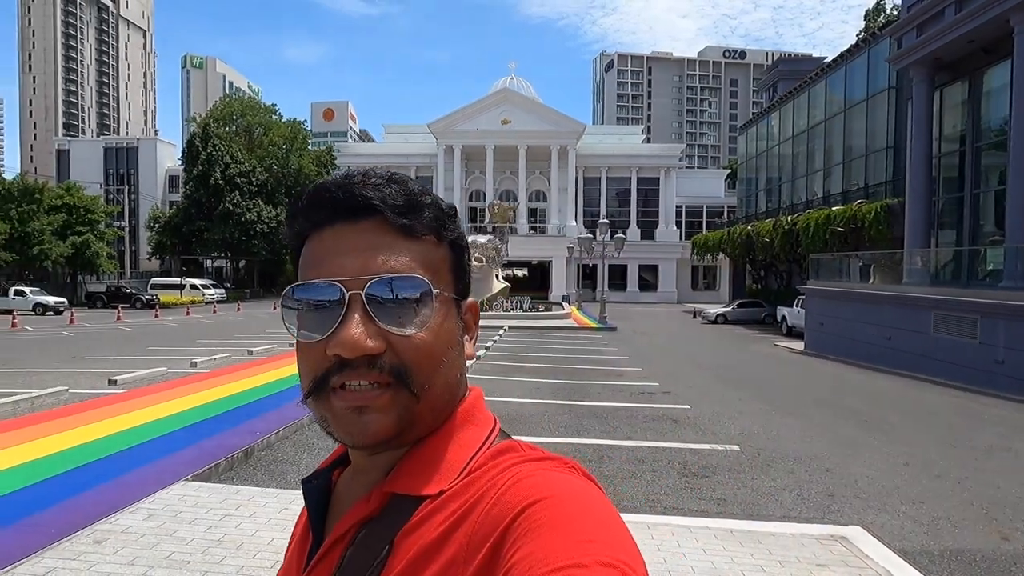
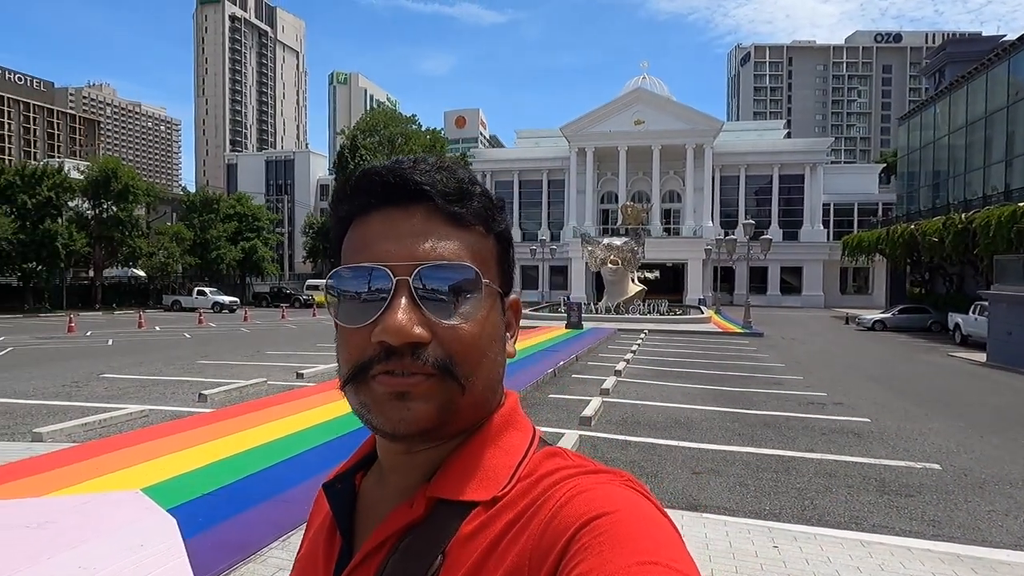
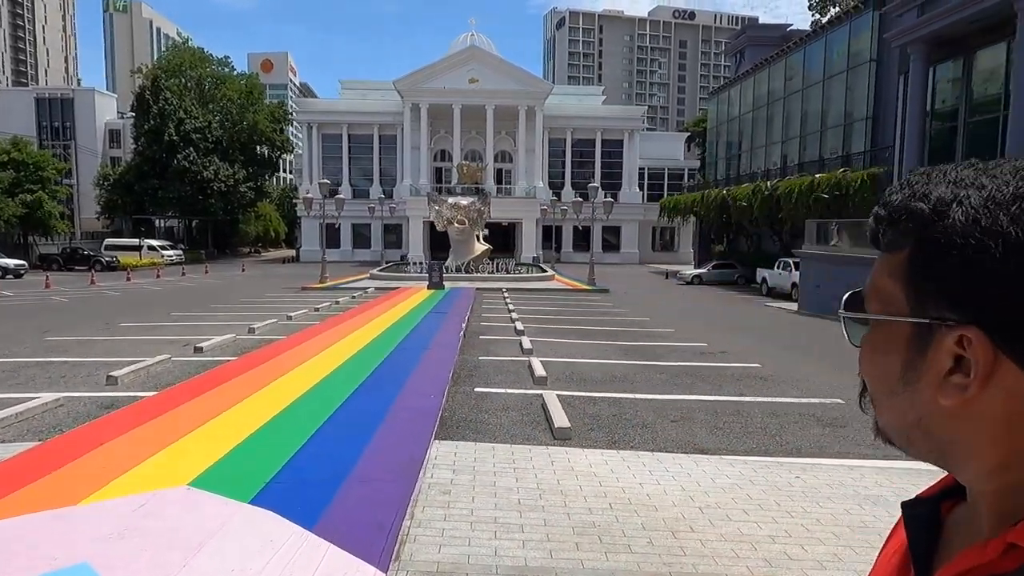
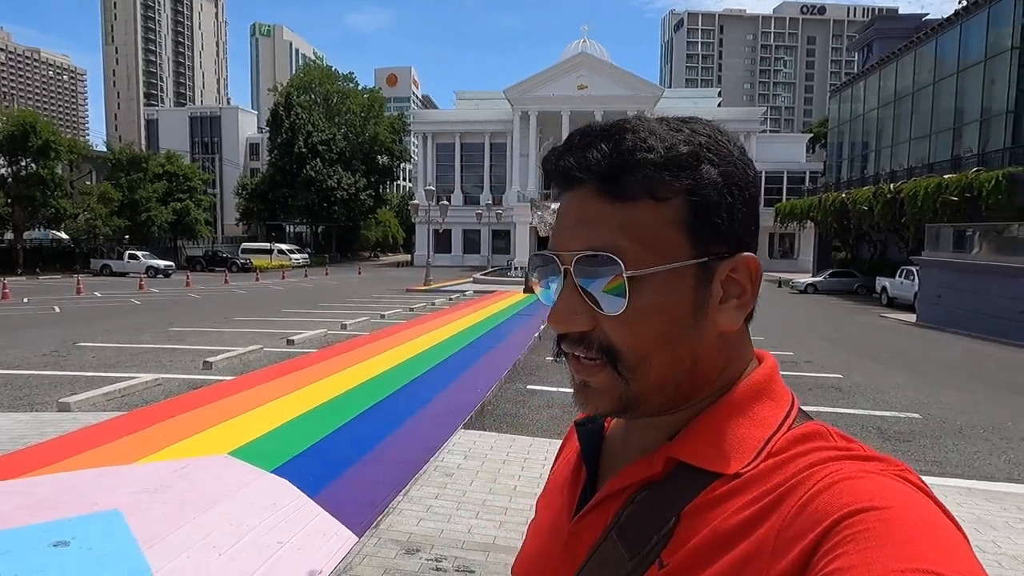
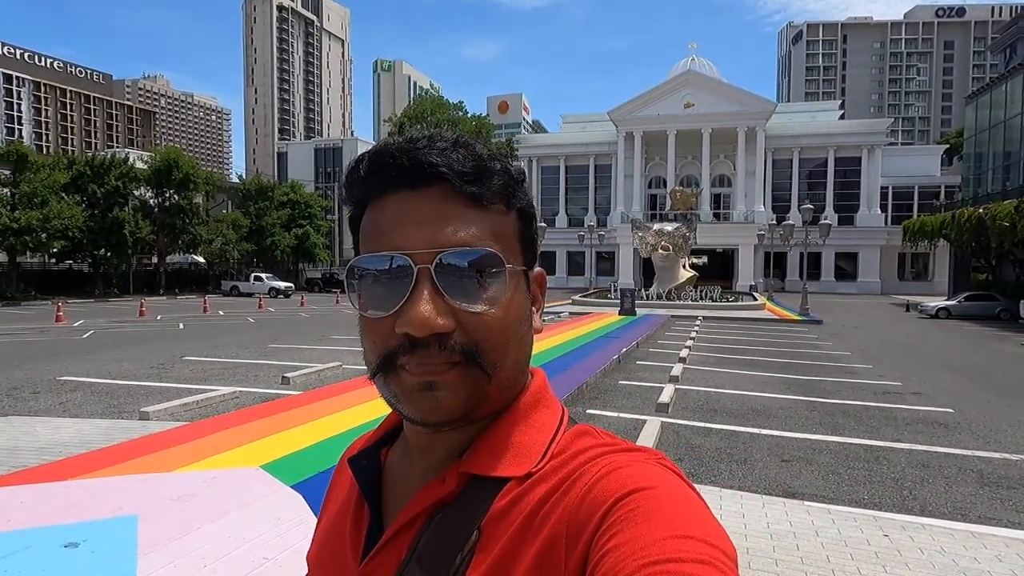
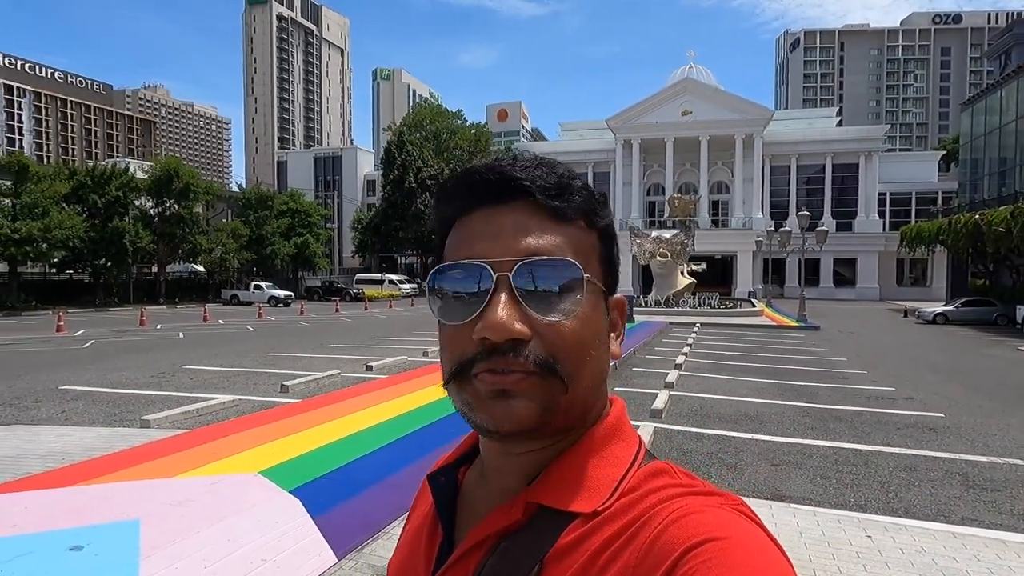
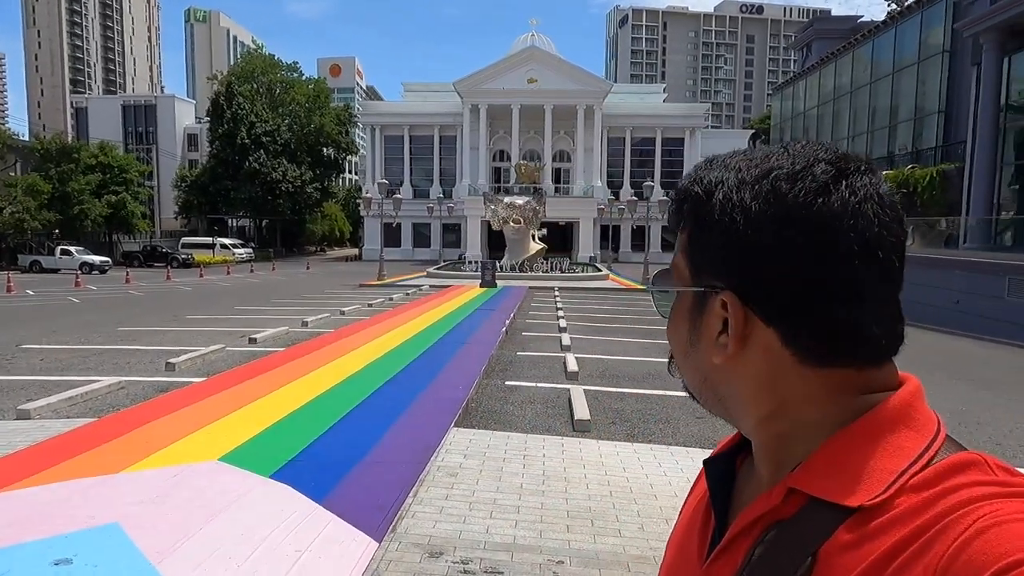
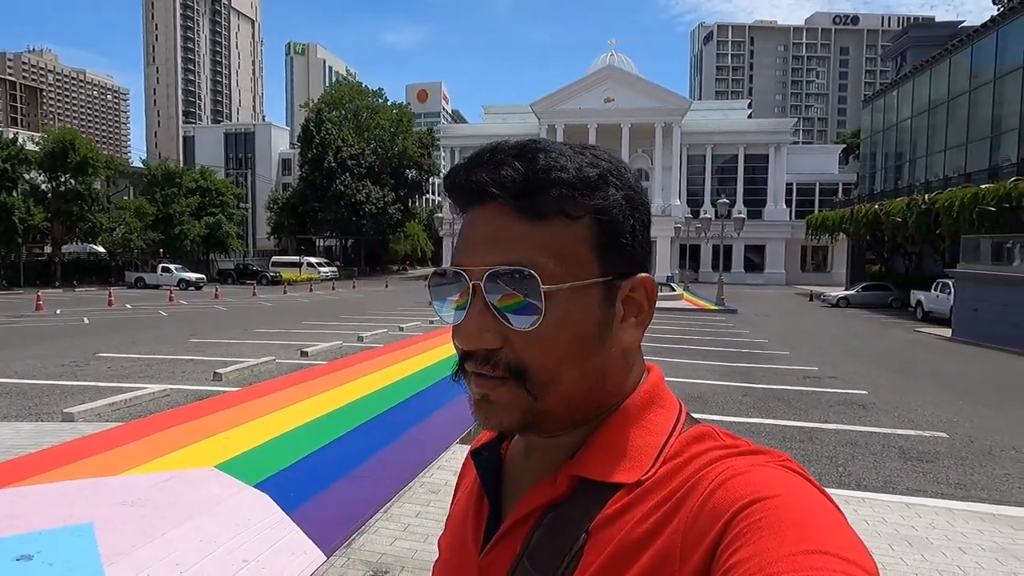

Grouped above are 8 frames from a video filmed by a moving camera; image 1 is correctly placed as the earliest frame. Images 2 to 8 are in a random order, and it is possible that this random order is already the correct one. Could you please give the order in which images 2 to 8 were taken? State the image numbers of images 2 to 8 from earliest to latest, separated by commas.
2, 6, 5, 8, 4, 7, 3
